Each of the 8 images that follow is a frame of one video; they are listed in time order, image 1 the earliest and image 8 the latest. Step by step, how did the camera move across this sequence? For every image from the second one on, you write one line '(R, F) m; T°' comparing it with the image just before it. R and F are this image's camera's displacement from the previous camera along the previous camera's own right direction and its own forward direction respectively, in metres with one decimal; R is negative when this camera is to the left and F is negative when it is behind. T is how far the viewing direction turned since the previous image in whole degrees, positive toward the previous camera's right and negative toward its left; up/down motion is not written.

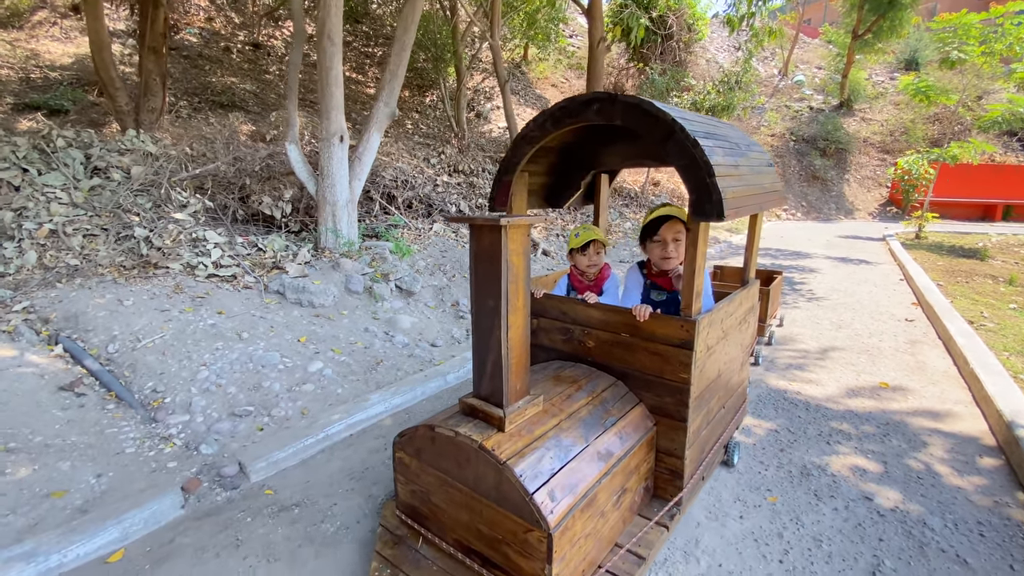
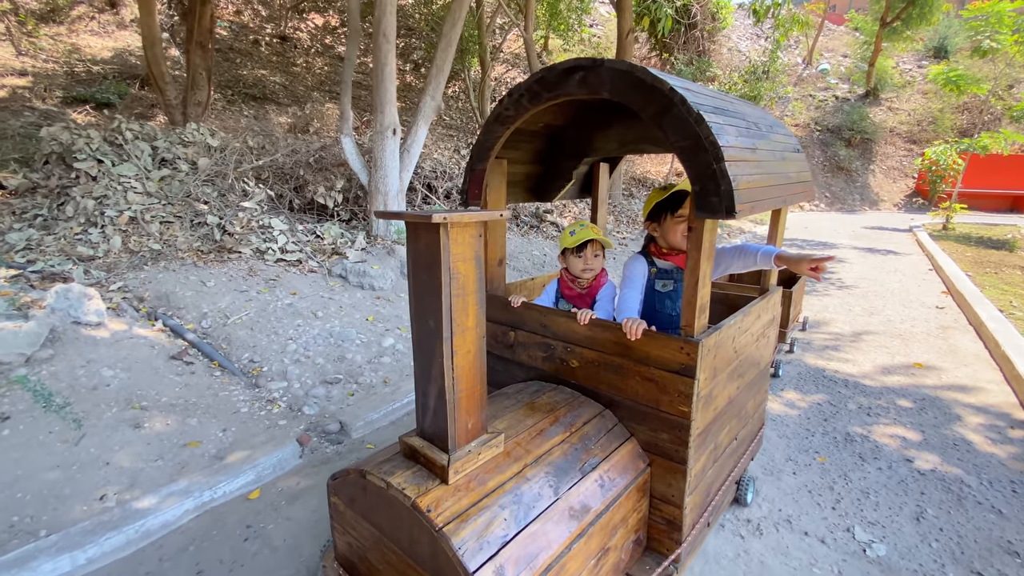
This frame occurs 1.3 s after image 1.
(-0.4, -0.3) m; -2°
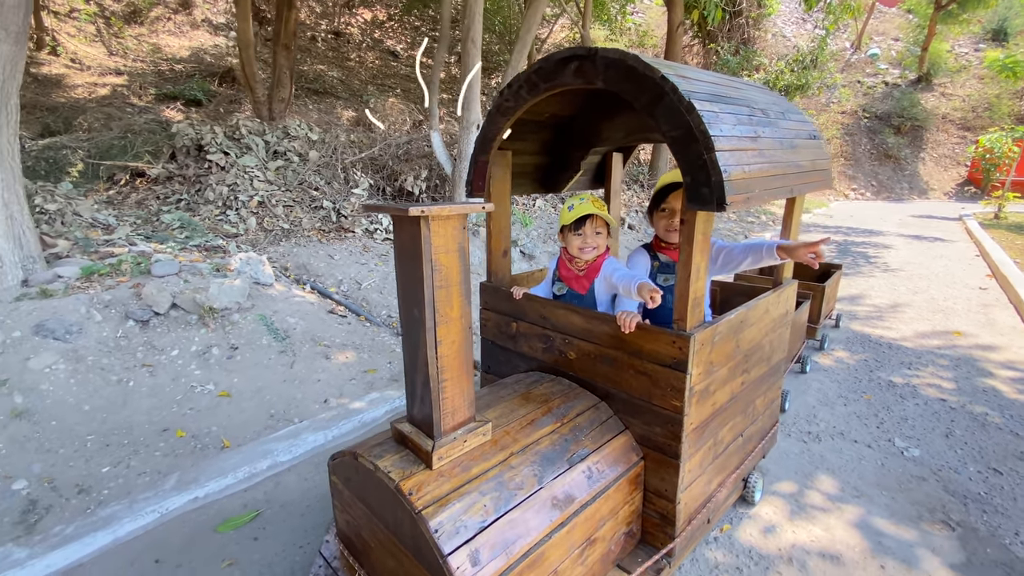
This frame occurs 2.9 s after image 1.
(-0.6, -0.8) m; -3°
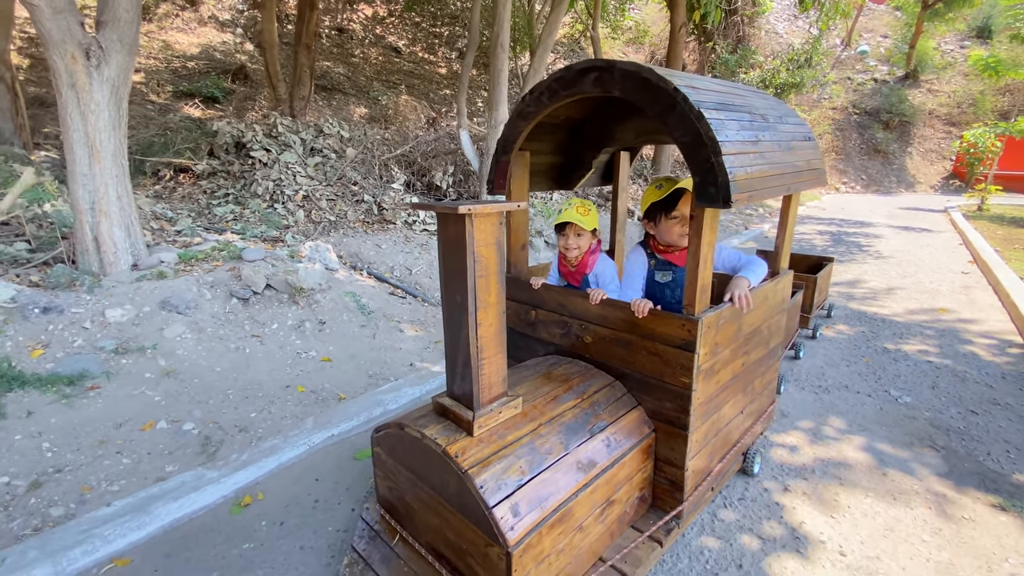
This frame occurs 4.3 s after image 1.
(-0.5, -0.6) m; +1°
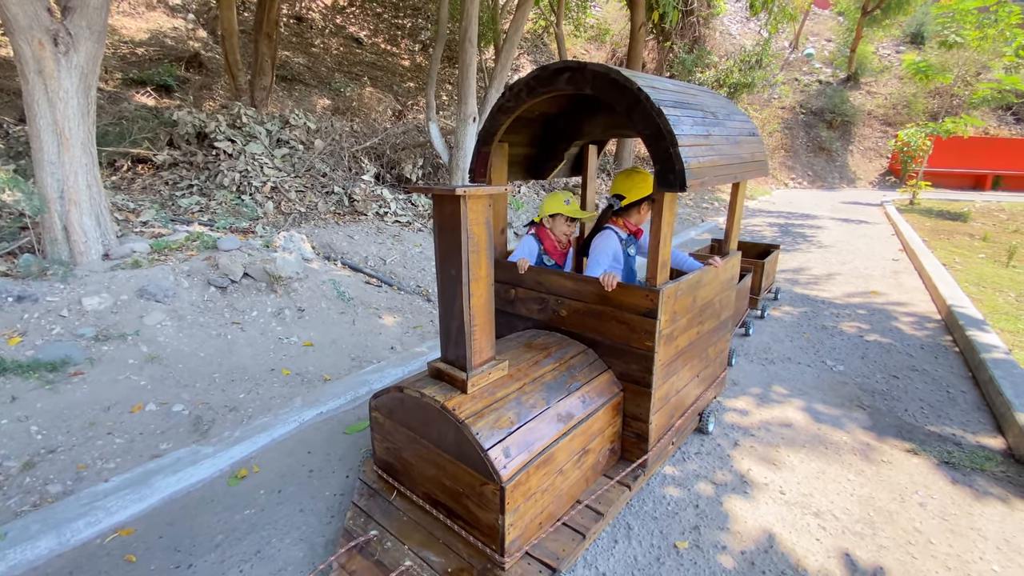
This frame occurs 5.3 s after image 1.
(-0.1, -0.2) m; +4°
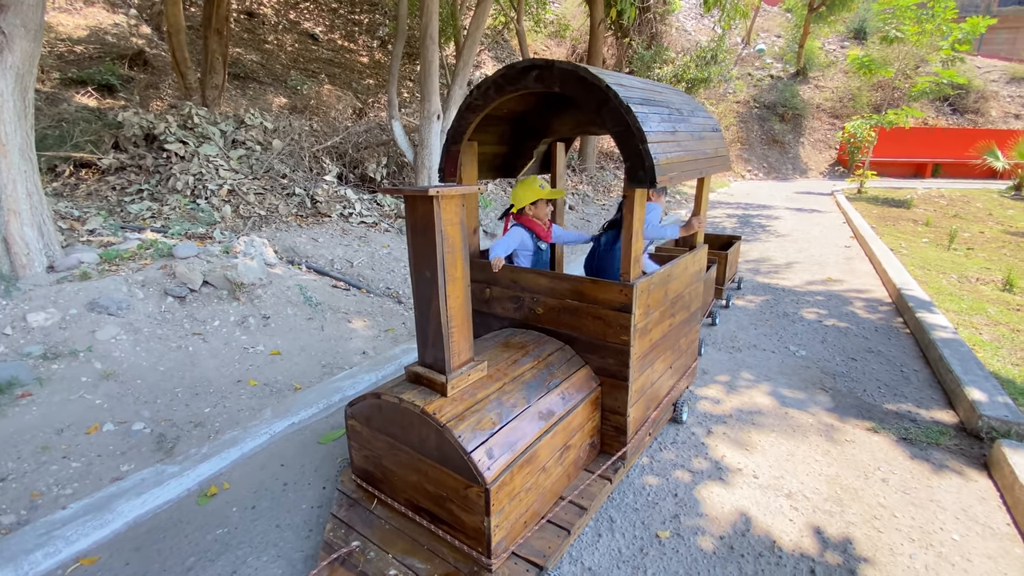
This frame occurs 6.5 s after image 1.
(0.0, 0.0) m; +4°
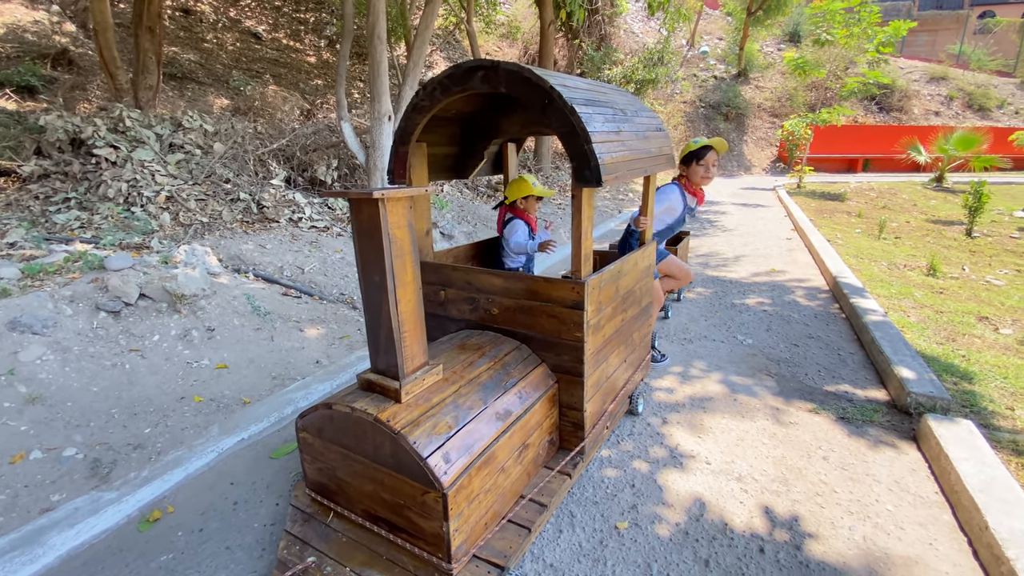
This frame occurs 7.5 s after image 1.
(0.0, 0.0) m; +5°
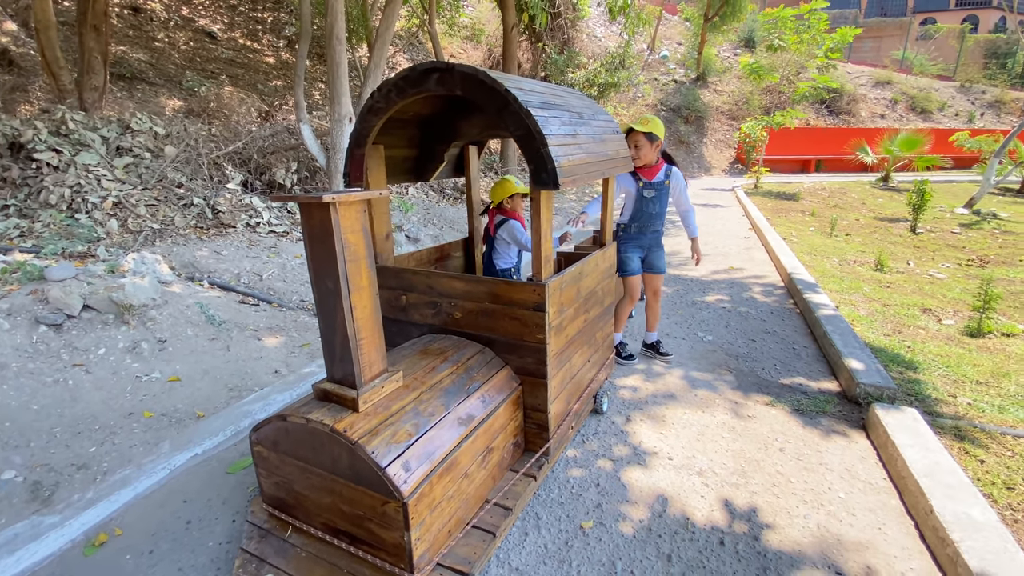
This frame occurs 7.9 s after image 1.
(0.0, 0.0) m; +4°
